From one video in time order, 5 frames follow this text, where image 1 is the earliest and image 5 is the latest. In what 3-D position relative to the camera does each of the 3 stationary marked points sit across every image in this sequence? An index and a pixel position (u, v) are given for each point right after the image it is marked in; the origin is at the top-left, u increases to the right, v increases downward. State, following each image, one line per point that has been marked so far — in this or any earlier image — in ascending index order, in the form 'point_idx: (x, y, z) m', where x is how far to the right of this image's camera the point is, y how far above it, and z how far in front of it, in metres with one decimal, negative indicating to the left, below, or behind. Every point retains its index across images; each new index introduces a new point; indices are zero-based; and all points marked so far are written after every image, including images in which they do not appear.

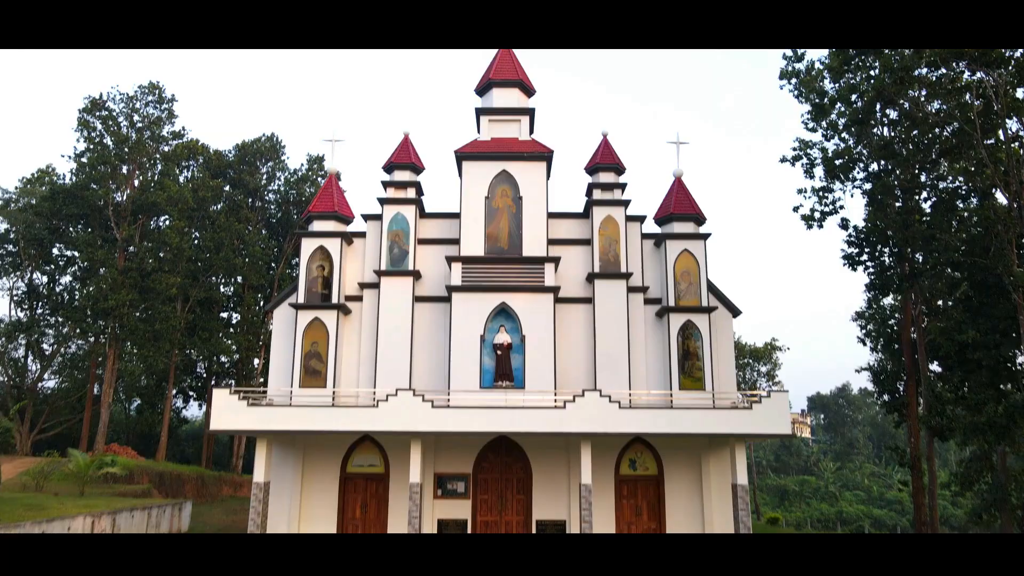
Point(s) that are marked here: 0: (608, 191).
0: (+2.1, +2.2, +18.1) m
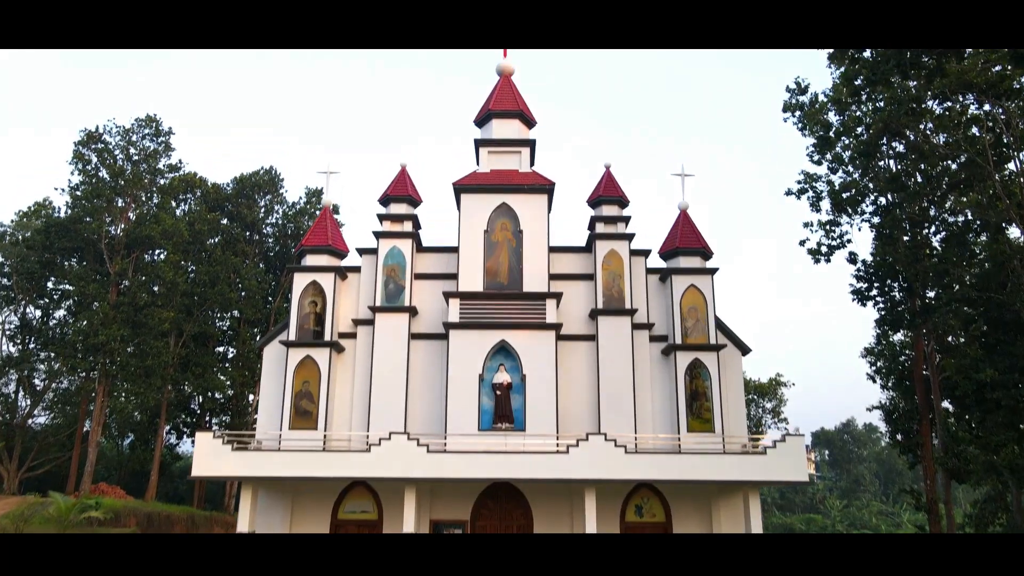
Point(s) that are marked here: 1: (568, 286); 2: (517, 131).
0: (+2.1, +1.4, +17.6) m
1: (+1.2, 0.0, +17.5) m
2: (+0.1, +3.6, +18.6) m
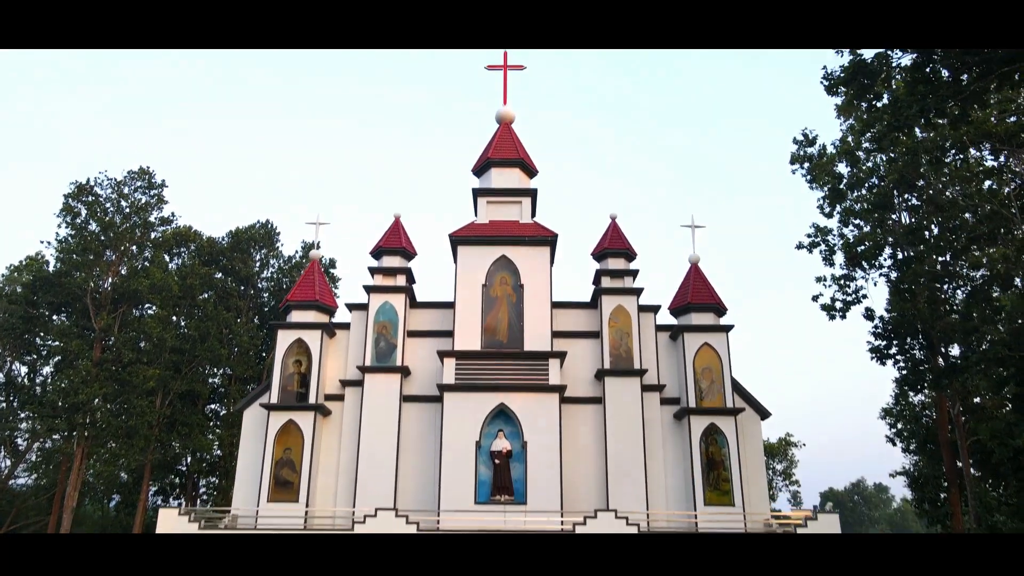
0: (+2.1, +0.2, +16.5) m
1: (+1.2, -1.1, +16.3) m
2: (+0.1, +2.4, +17.8) m
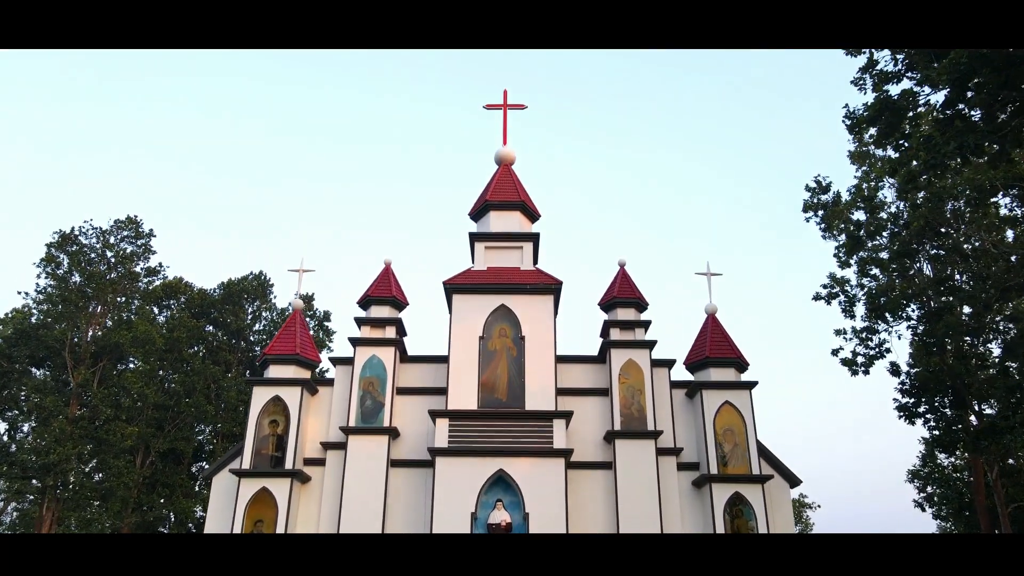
0: (+2.1, -0.8, +15.2) m
1: (+1.2, -2.1, +14.9) m
2: (+0.1, +1.3, +16.5) m
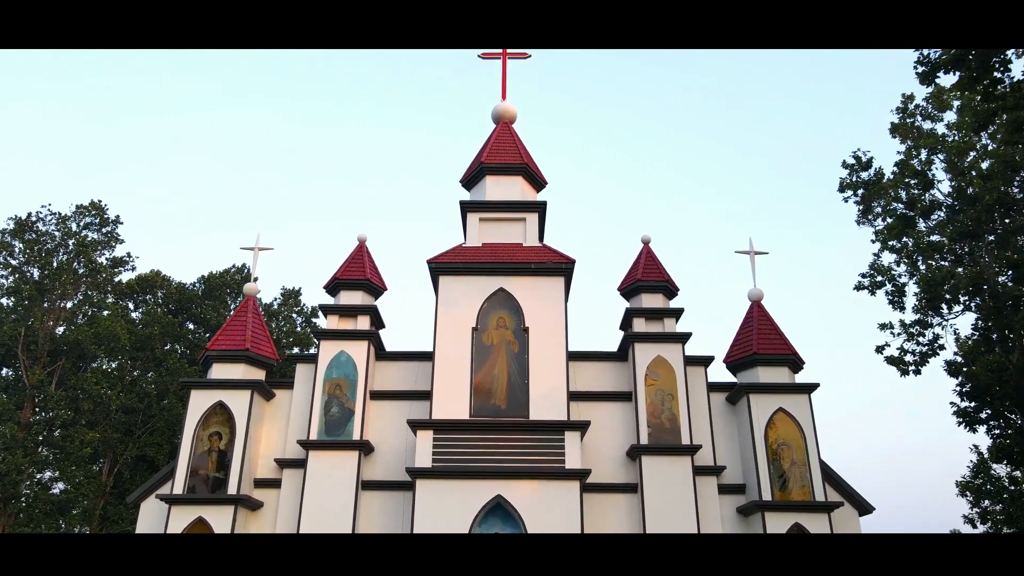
0: (+2.2, -0.5, +12.5) m
1: (+1.2, -1.8, +12.2) m
2: (+0.1, +1.6, +13.8) m
